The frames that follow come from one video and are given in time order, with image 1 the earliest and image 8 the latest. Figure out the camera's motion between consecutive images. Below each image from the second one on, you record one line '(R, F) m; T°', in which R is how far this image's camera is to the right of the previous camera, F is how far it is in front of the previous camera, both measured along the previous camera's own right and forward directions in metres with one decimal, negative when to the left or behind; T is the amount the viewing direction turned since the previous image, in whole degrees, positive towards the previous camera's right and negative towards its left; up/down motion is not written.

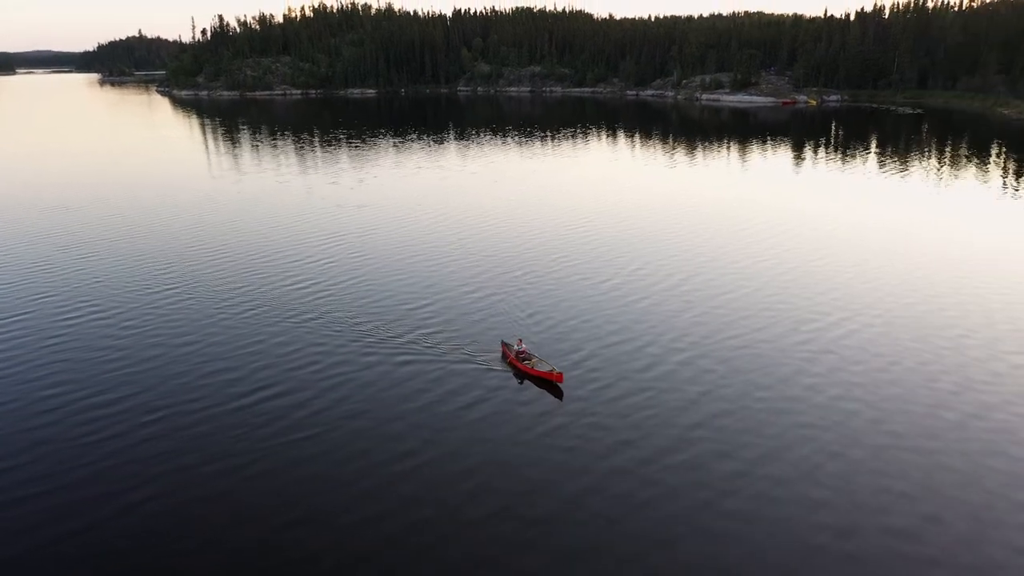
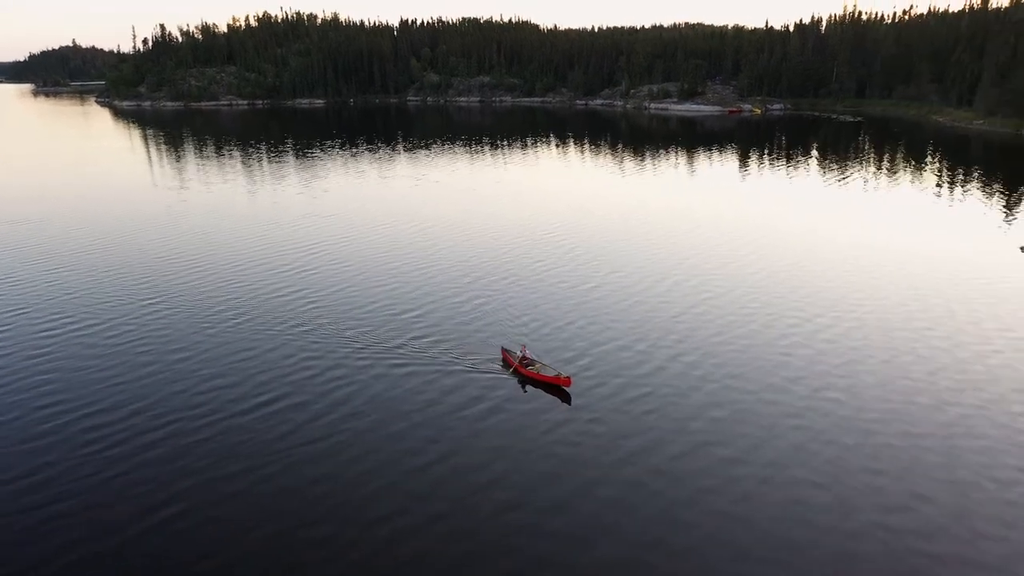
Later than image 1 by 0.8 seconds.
(-0.5, +0.1) m; +4°
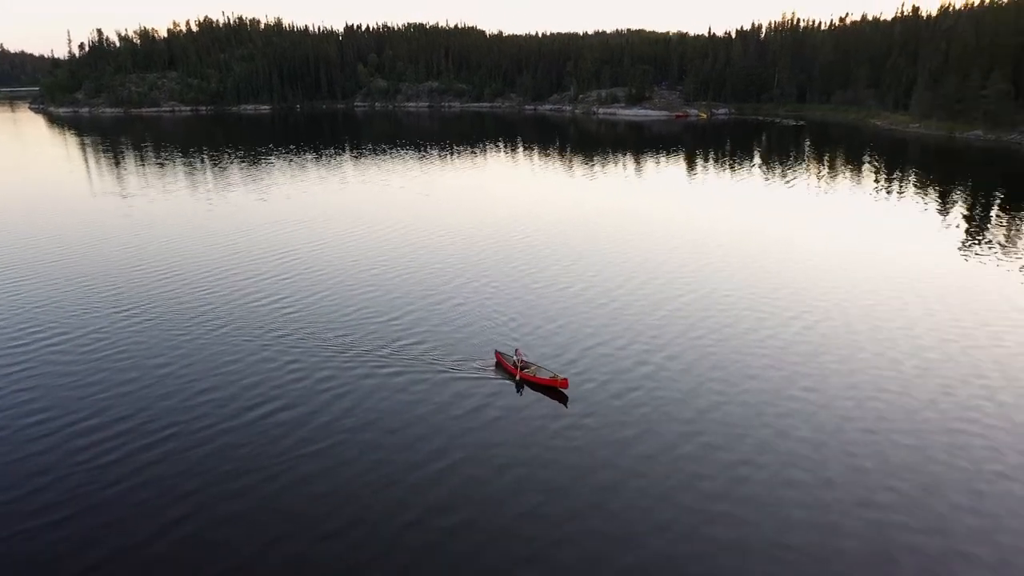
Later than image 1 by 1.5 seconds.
(-0.5, 0.0) m; +4°
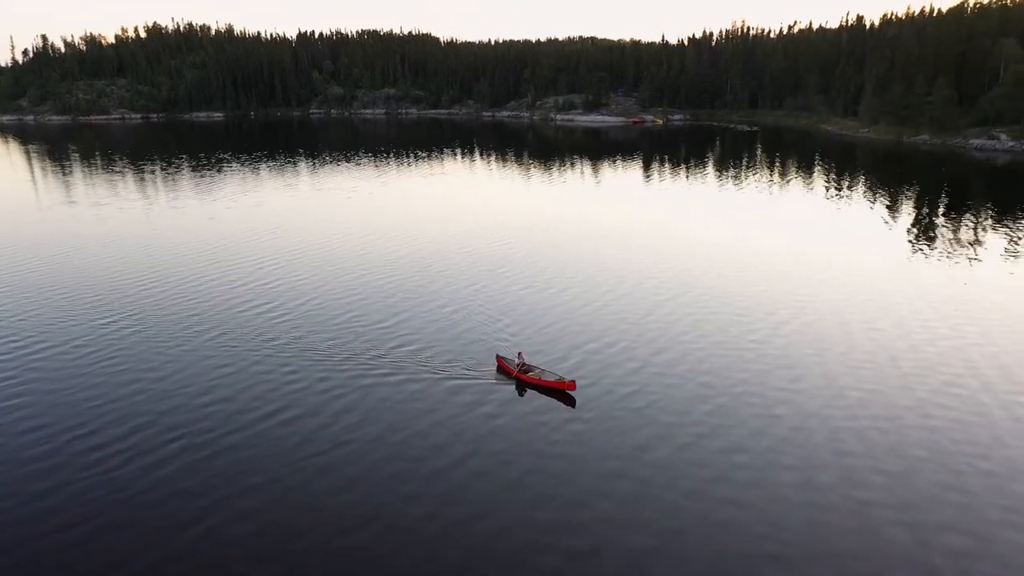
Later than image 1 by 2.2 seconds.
(-0.5, 0.0) m; +3°
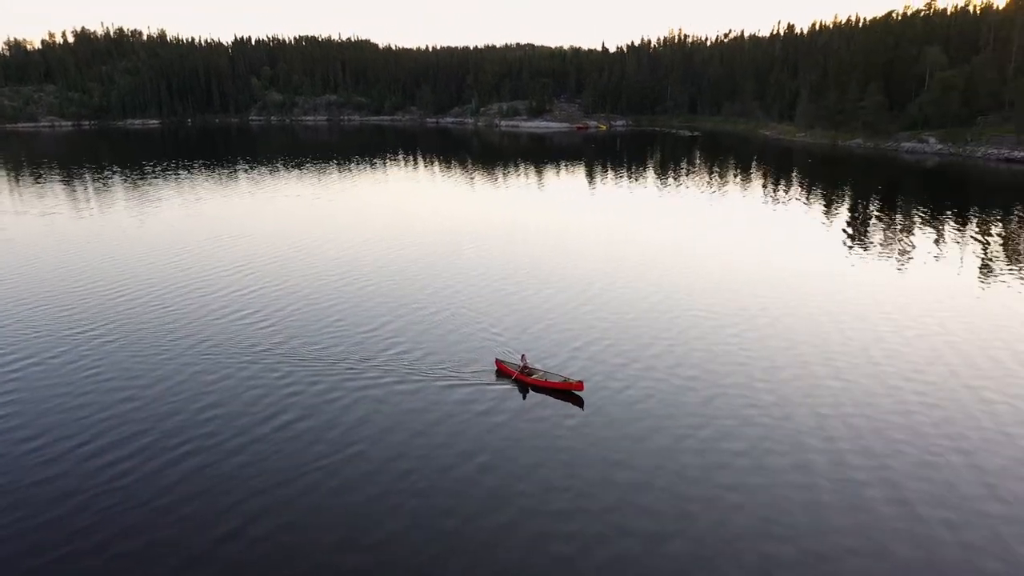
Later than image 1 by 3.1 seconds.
(-0.6, 0.0) m; +4°
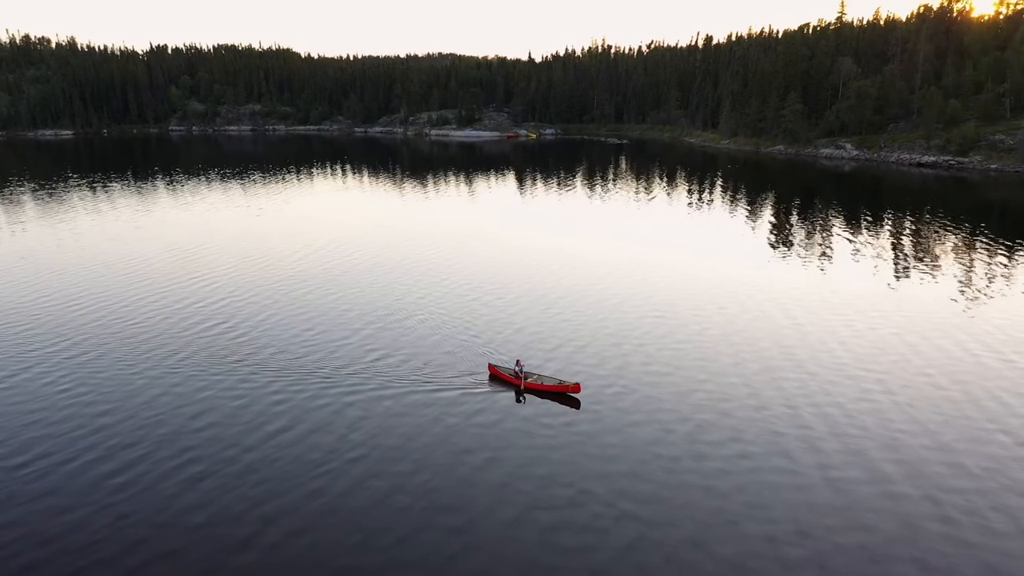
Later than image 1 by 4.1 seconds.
(-0.7, -0.1) m; +5°
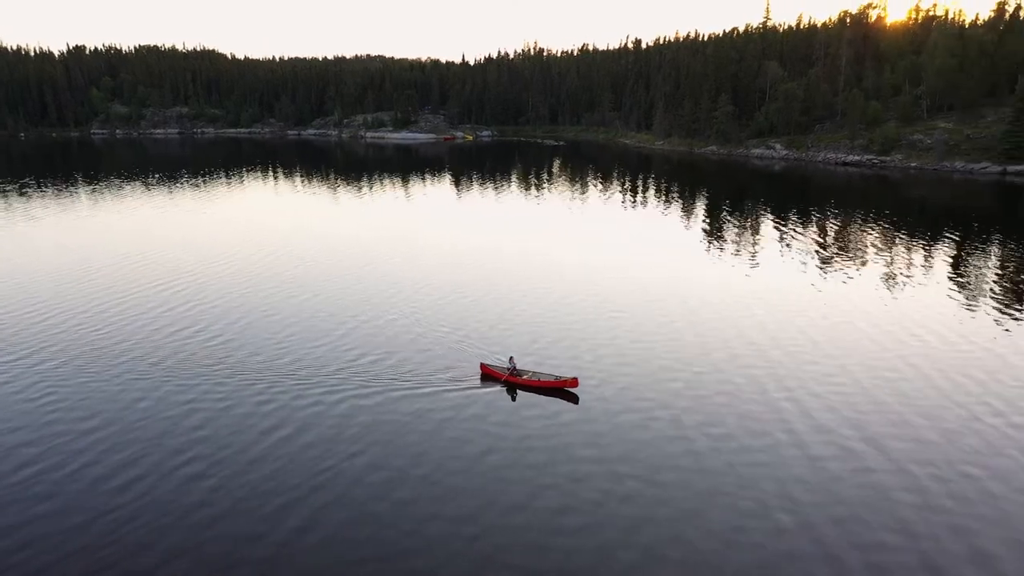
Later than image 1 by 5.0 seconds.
(-0.7, -0.2) m; +5°
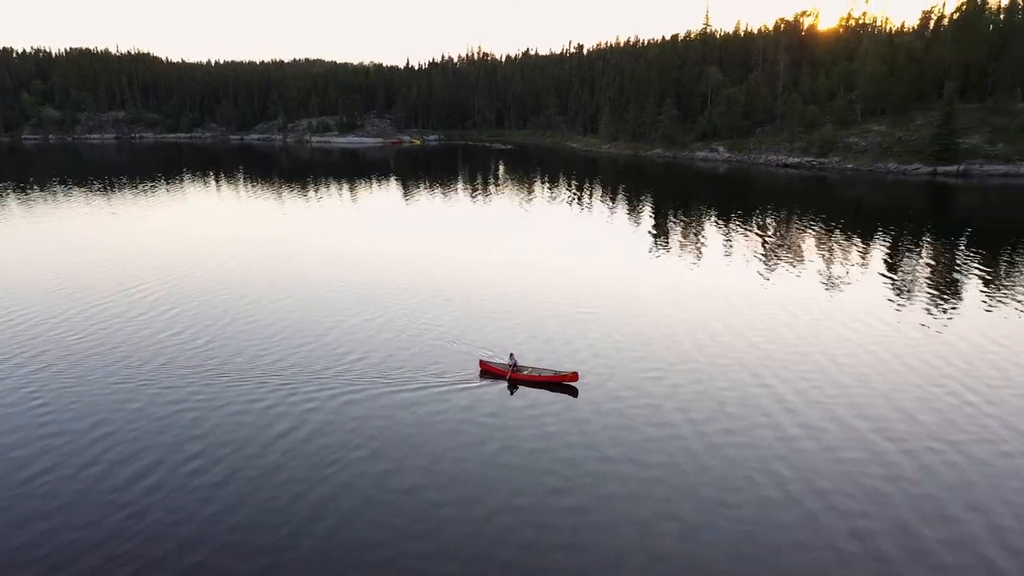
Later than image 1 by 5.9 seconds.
(-0.7, -0.4) m; +4°
